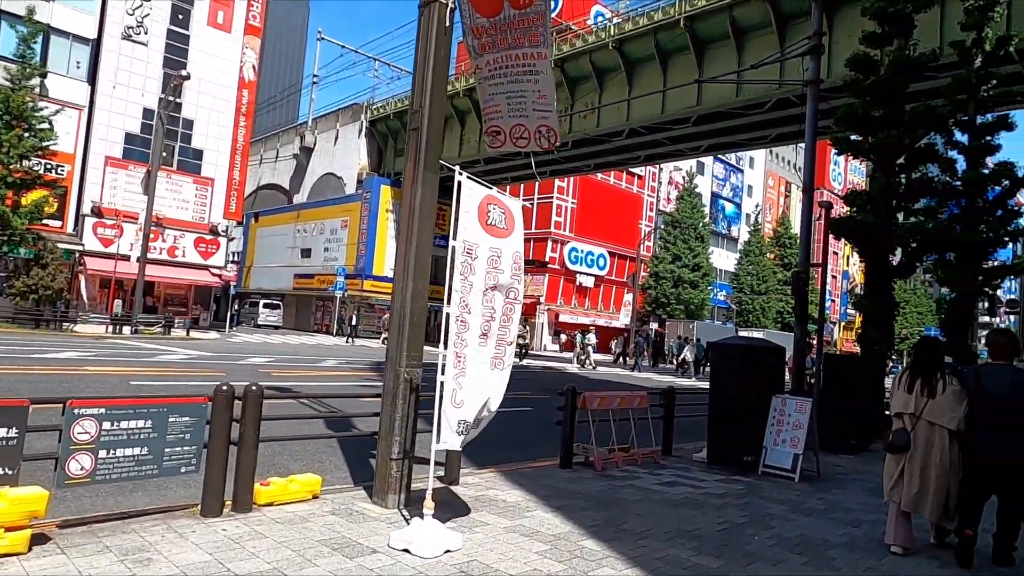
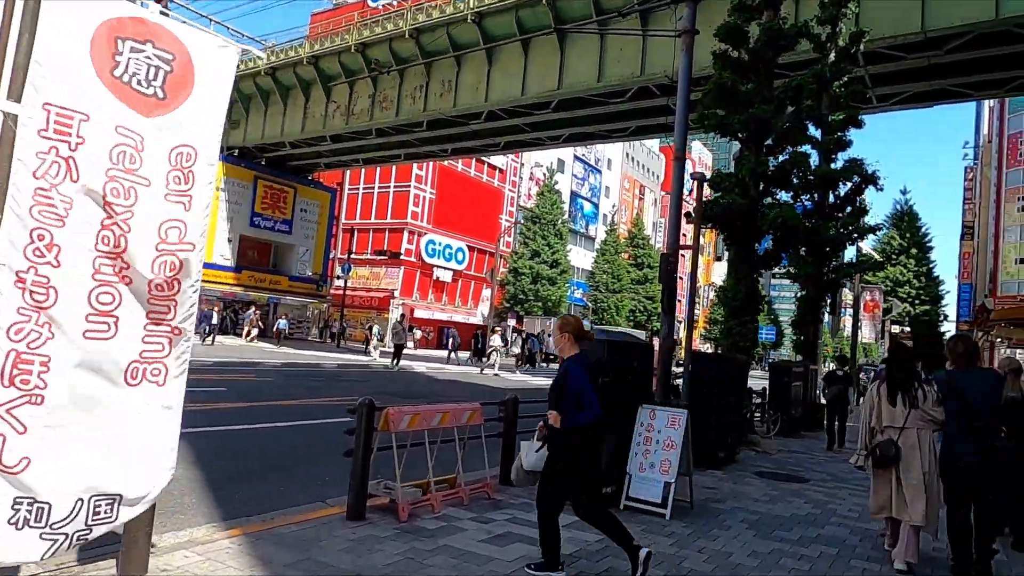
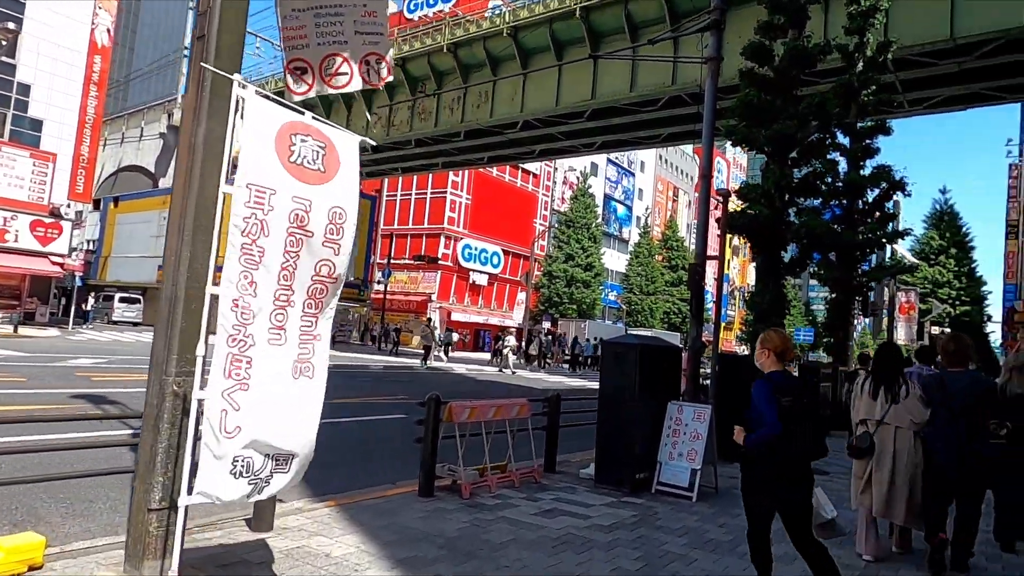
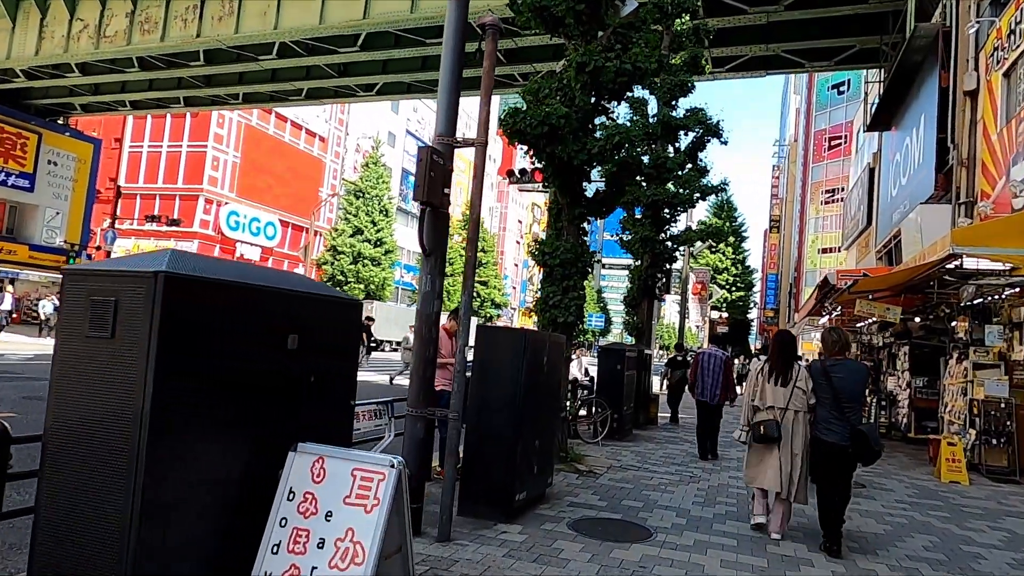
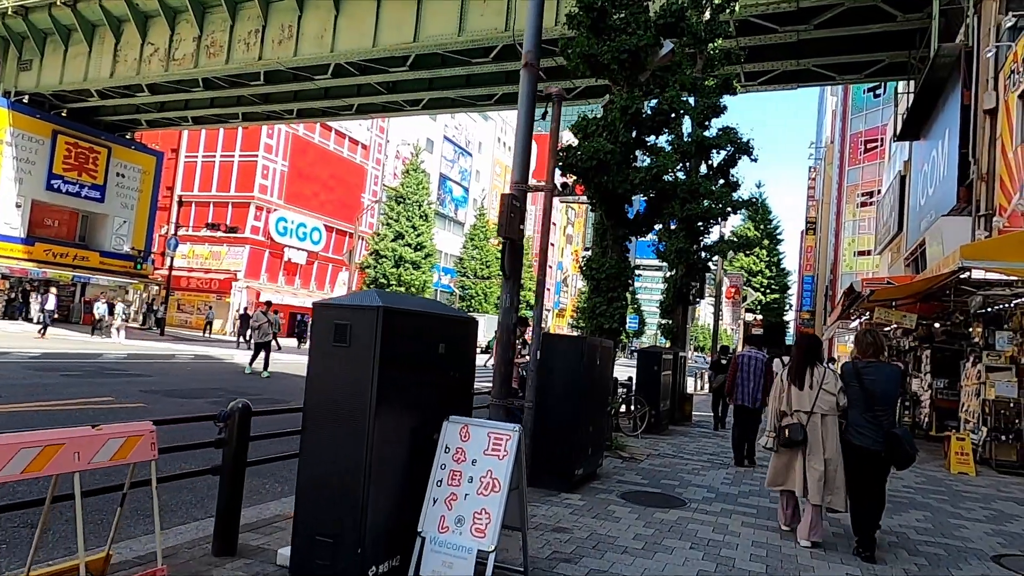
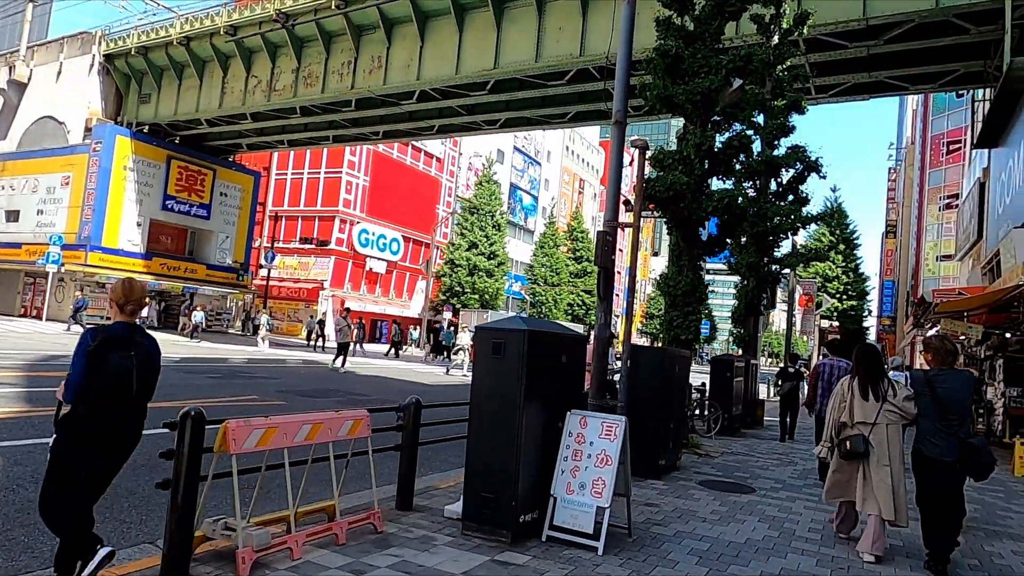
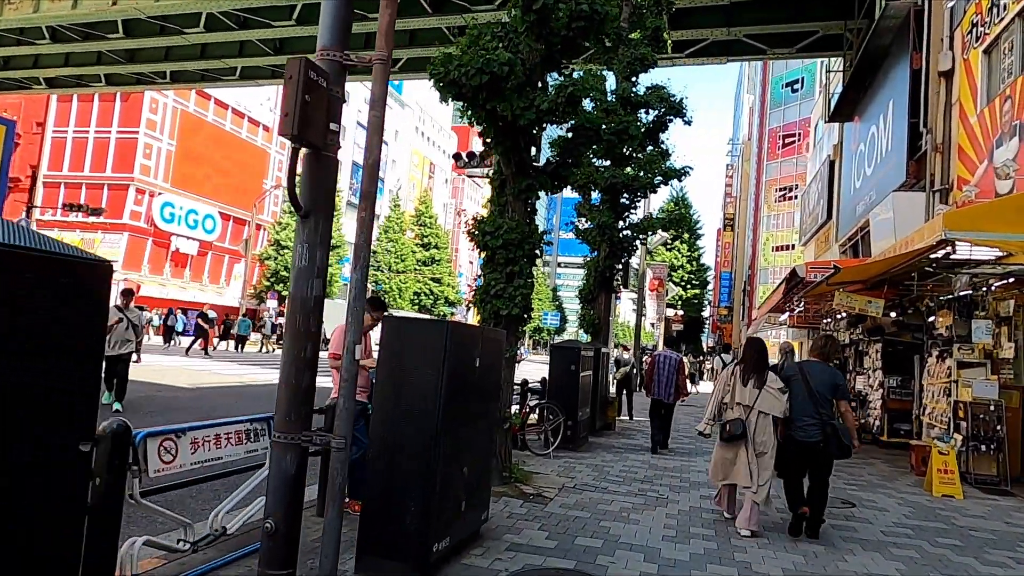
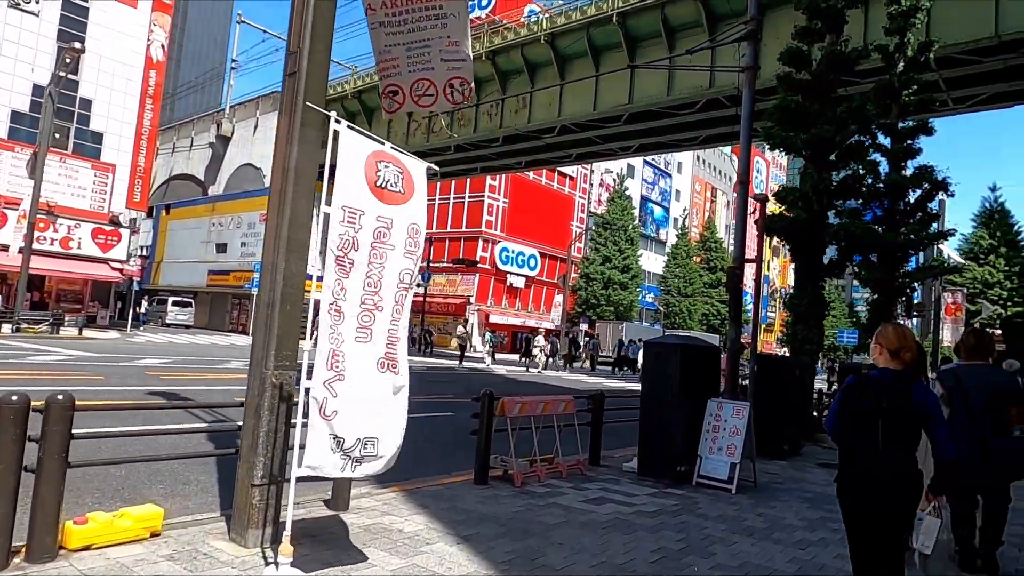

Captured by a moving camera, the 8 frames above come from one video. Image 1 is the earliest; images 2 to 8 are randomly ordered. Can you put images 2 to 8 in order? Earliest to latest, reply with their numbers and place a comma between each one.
8, 3, 2, 6, 5, 4, 7
